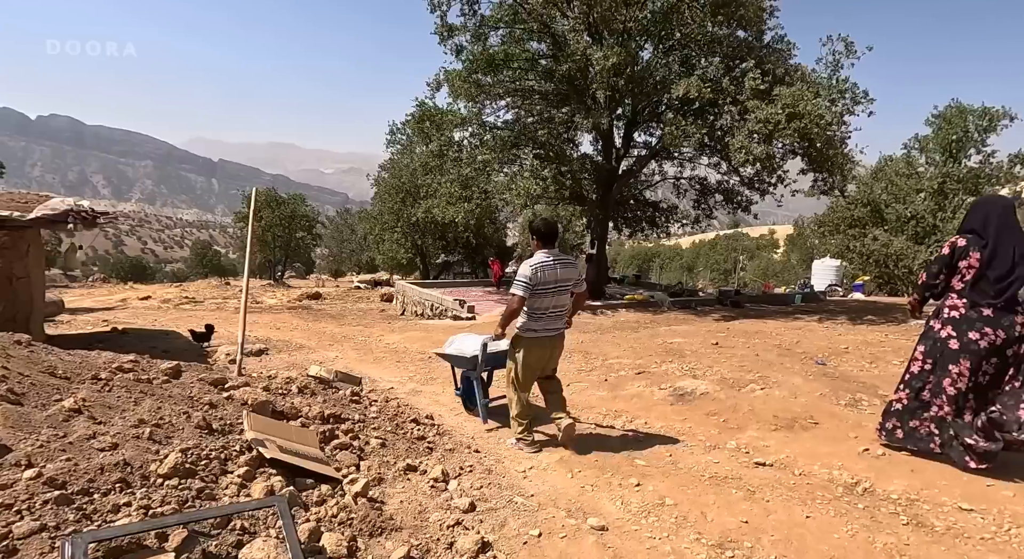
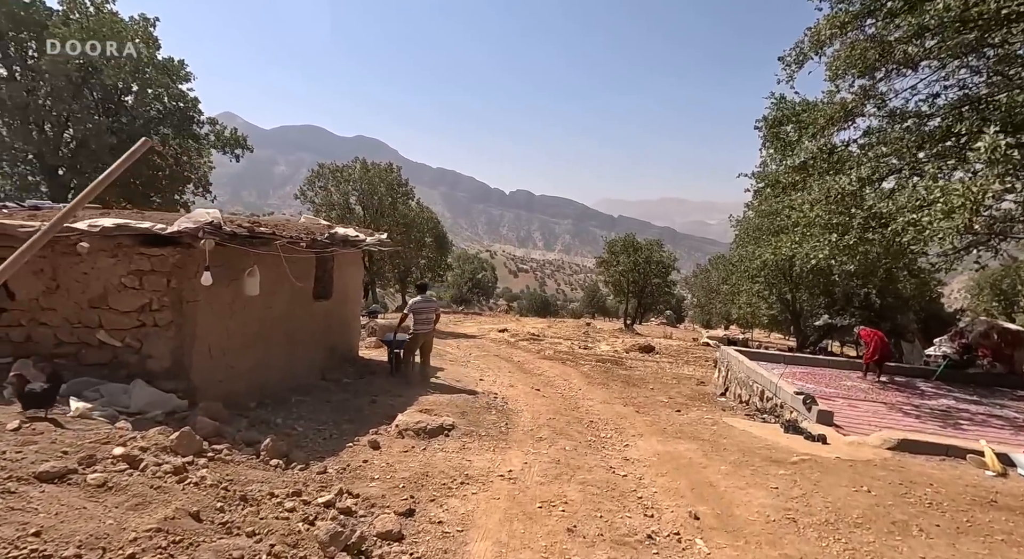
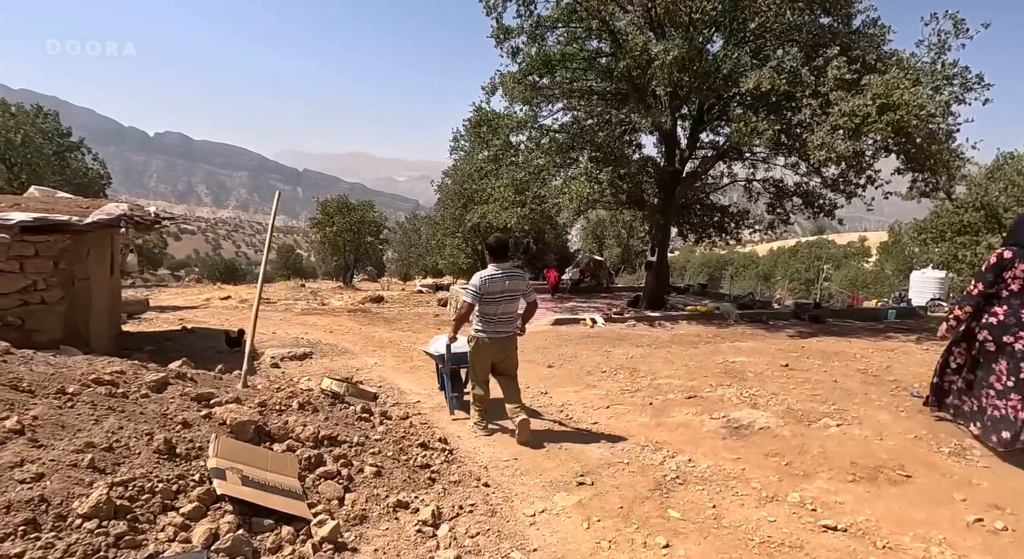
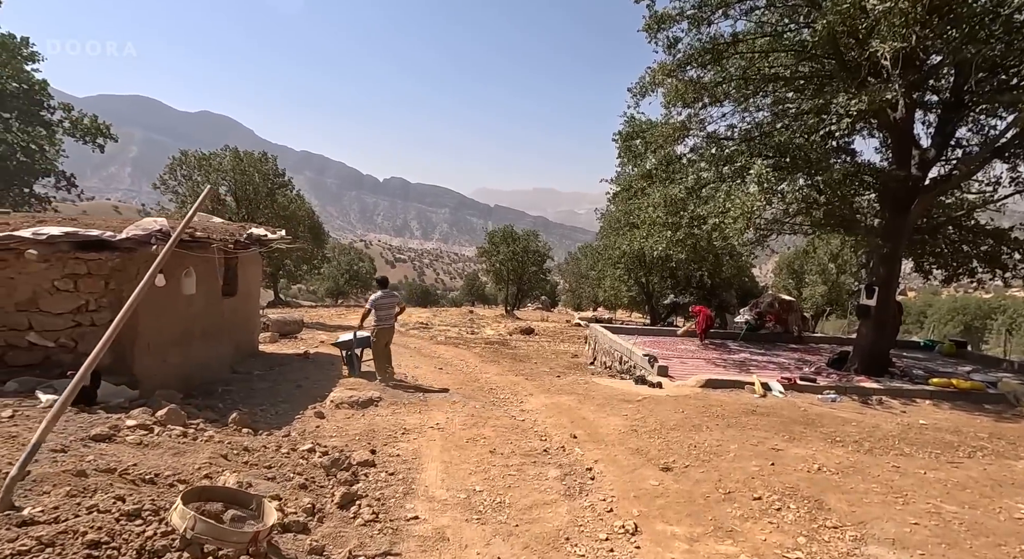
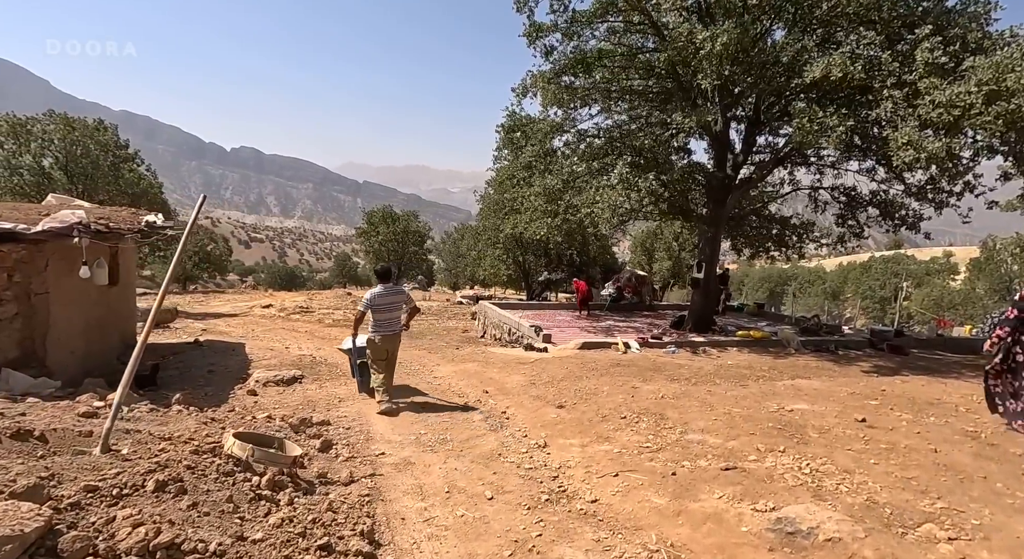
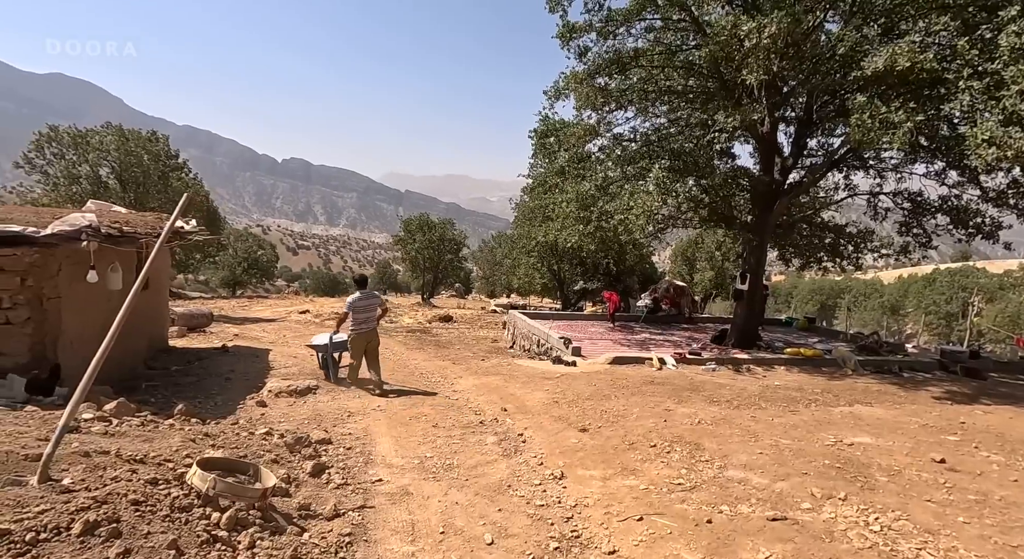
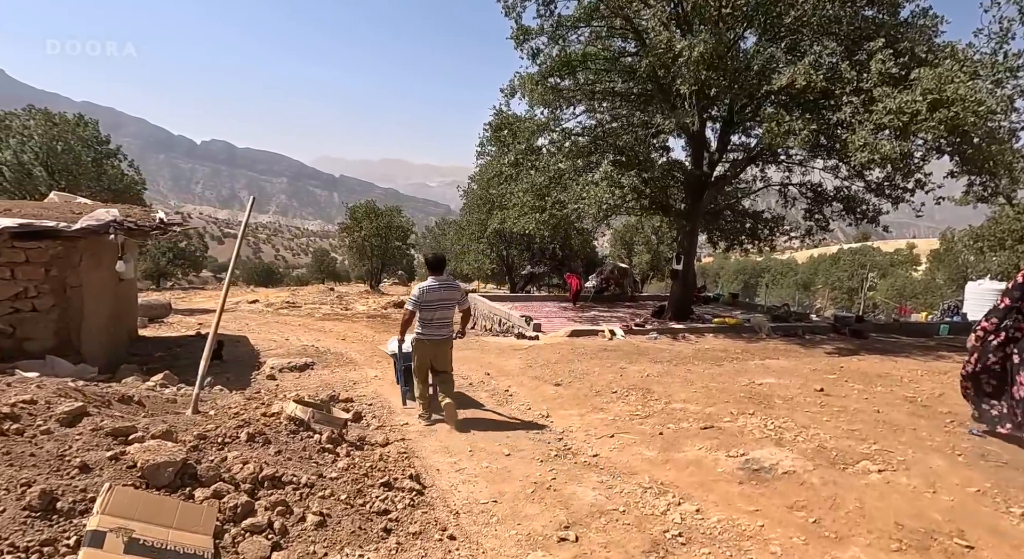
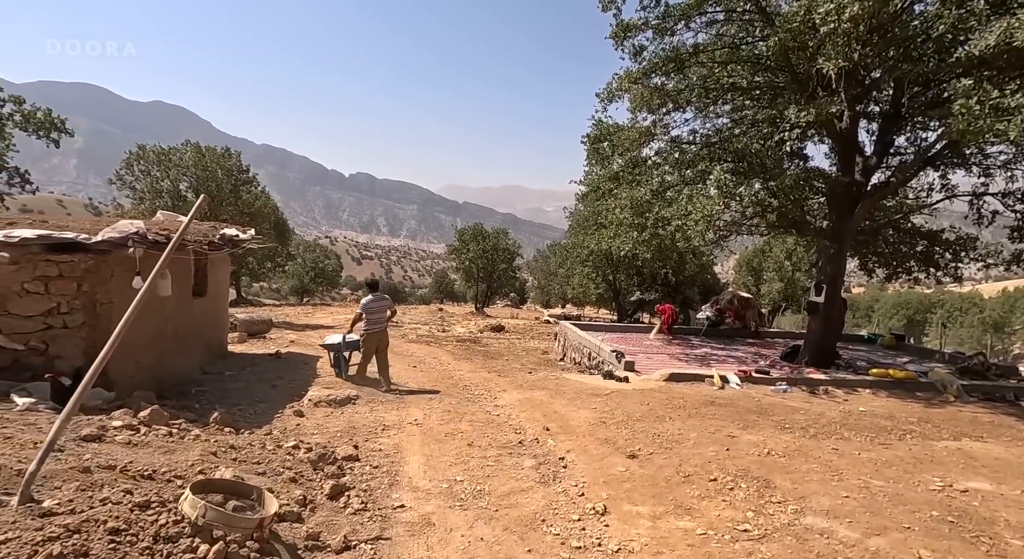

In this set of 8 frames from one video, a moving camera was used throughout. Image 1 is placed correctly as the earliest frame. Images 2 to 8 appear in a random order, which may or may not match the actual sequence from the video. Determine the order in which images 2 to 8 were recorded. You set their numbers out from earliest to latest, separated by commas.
3, 7, 5, 6, 8, 4, 2
